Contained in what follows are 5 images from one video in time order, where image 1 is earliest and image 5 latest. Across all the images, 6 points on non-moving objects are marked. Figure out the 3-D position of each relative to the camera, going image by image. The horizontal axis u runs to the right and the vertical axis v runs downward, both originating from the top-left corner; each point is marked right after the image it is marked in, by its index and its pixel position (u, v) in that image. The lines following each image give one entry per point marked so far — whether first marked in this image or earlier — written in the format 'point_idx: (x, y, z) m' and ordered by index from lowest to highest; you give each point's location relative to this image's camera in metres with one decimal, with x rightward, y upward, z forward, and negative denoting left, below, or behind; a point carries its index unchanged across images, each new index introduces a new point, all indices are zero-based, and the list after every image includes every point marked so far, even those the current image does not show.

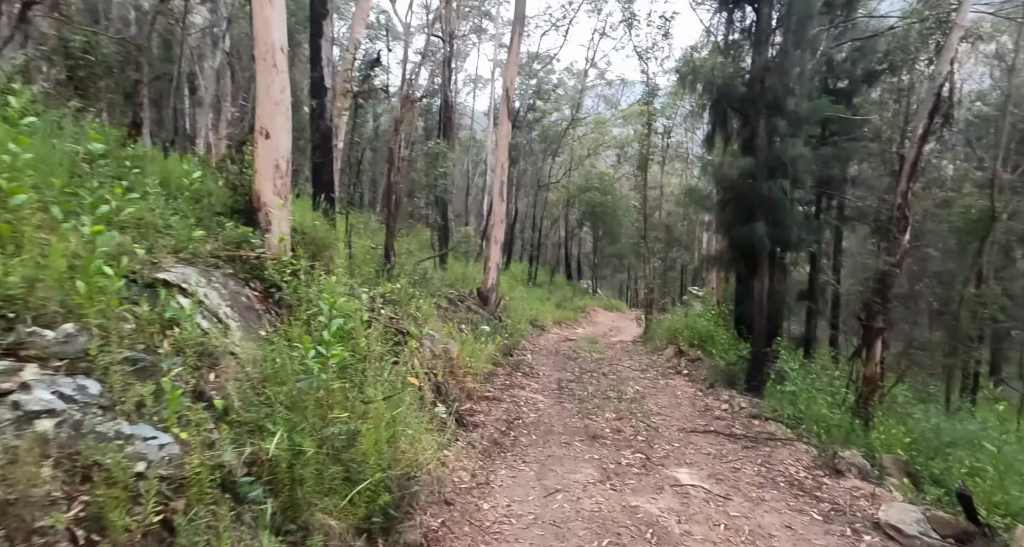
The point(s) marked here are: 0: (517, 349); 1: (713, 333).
0: (+0.1, -1.6, +12.6) m
1: (+4.7, -1.4, +13.9) m
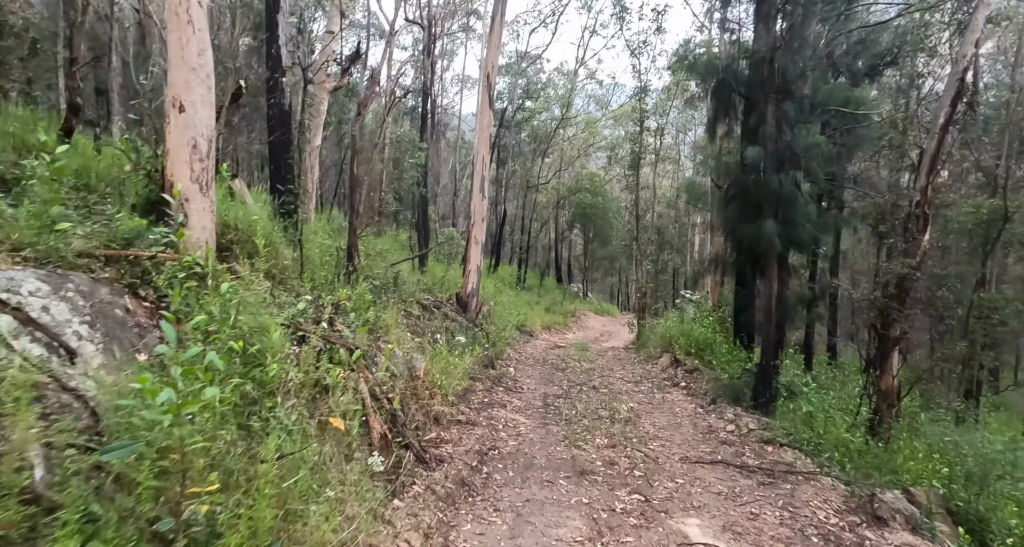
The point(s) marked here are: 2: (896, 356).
0: (-0.2, -1.7, +11.6) m
1: (+4.4, -1.5, +13.0) m
2: (+5.9, -1.3, +9.1) m
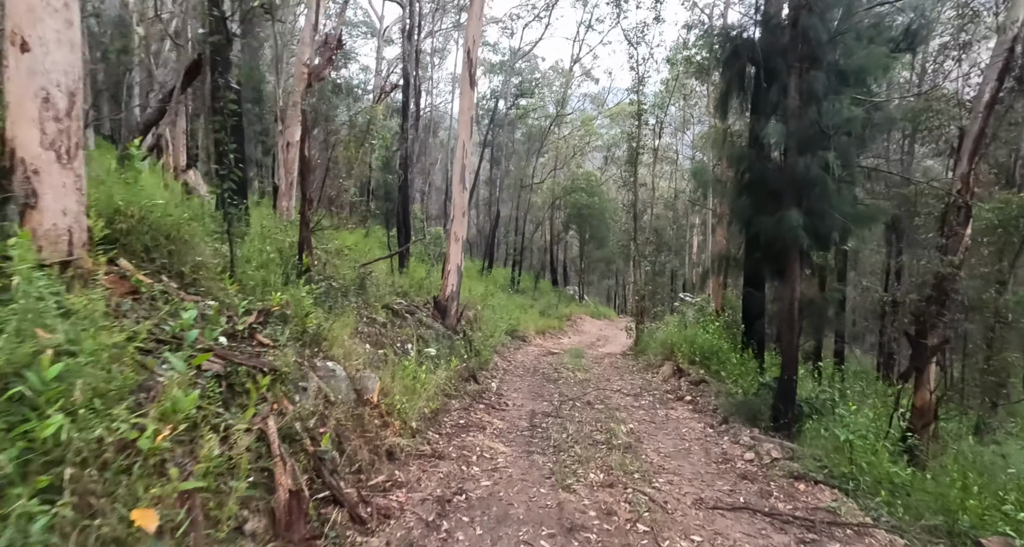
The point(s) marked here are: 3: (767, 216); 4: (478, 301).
0: (-0.5, -1.7, +10.4) m
1: (+4.1, -1.5, +11.8) m
2: (+5.7, -1.3, +8.0) m
3: (+3.2, +0.7, +7.3) m
4: (-1.0, -0.9, +17.9) m
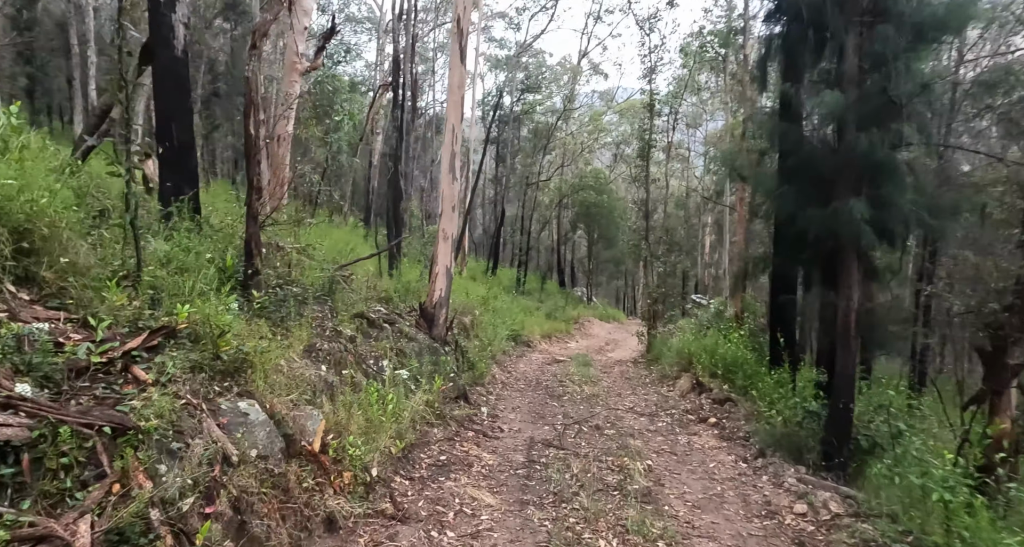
0: (-0.5, -1.7, +9.1) m
1: (+4.1, -1.6, +10.5) m
2: (+5.6, -1.3, +6.6) m
3: (+3.1, +0.7, +6.0) m
4: (-1.0, -0.9, +16.6) m
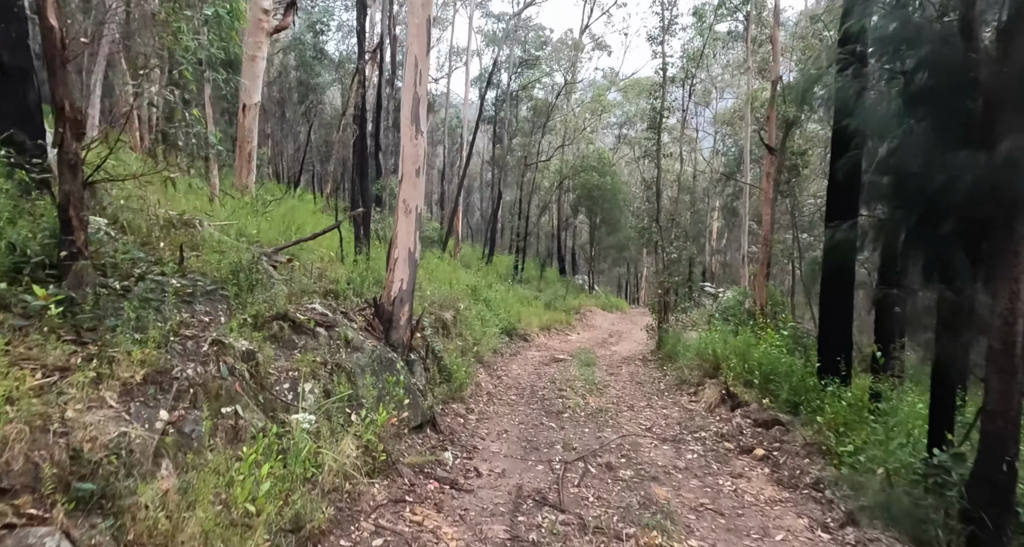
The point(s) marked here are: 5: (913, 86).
0: (-0.7, -1.6, +7.0) m
1: (+3.9, -1.4, +8.4) m
2: (+5.4, -1.2, +4.5) m
3: (+2.9, +0.8, +3.9) m
4: (-1.1, -0.6, +14.5) m
5: (+2.9, +1.3, +4.4) m
